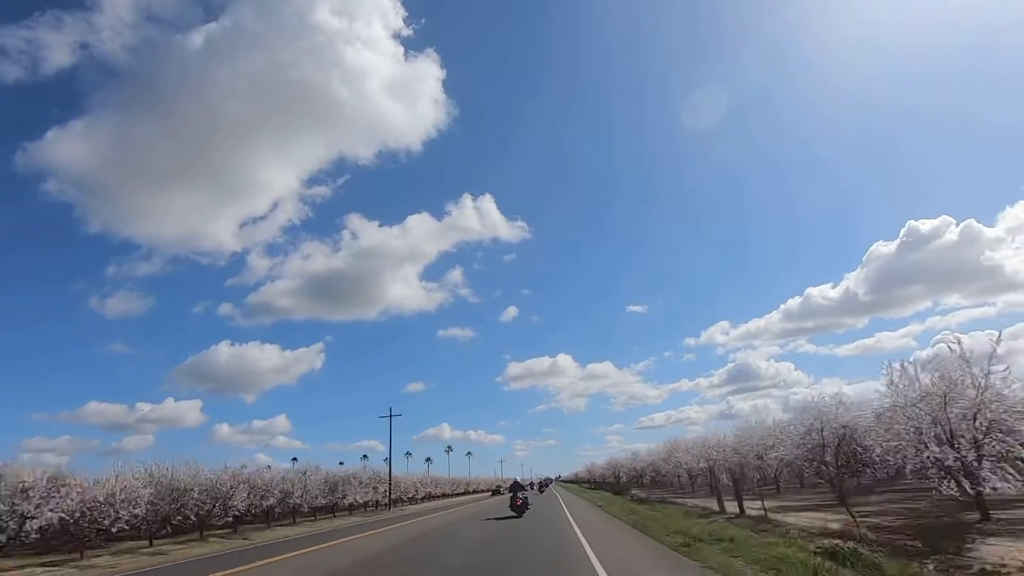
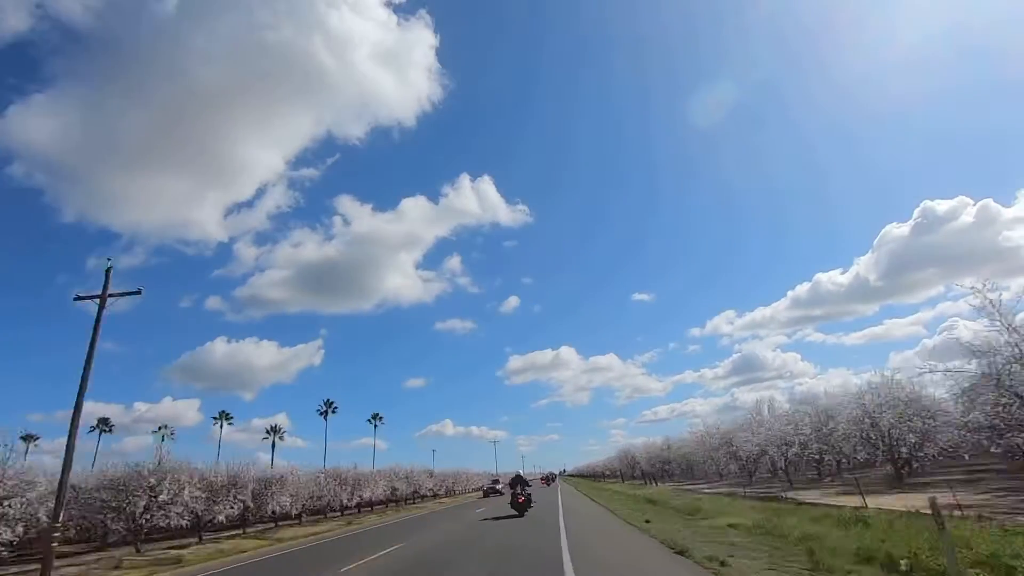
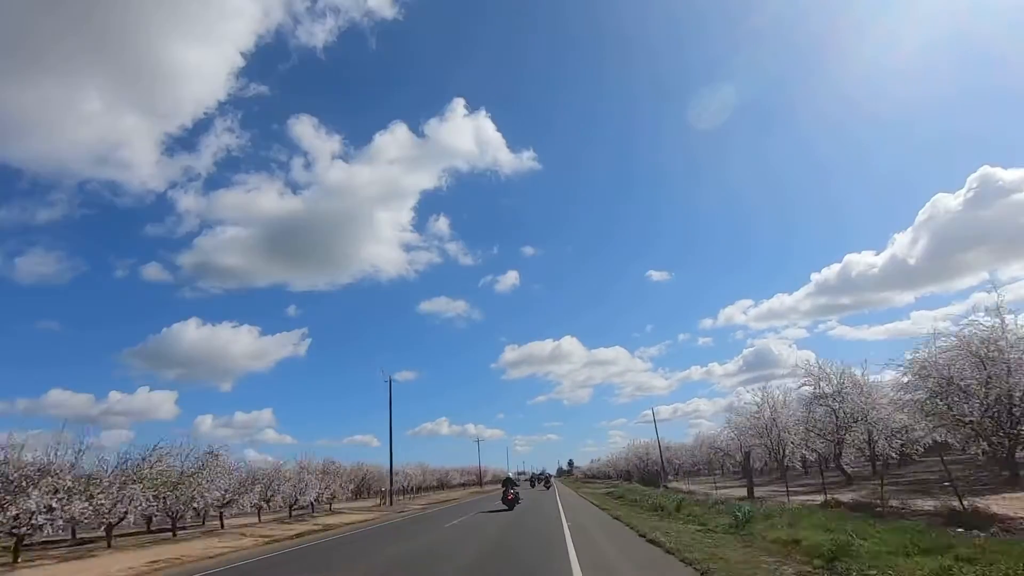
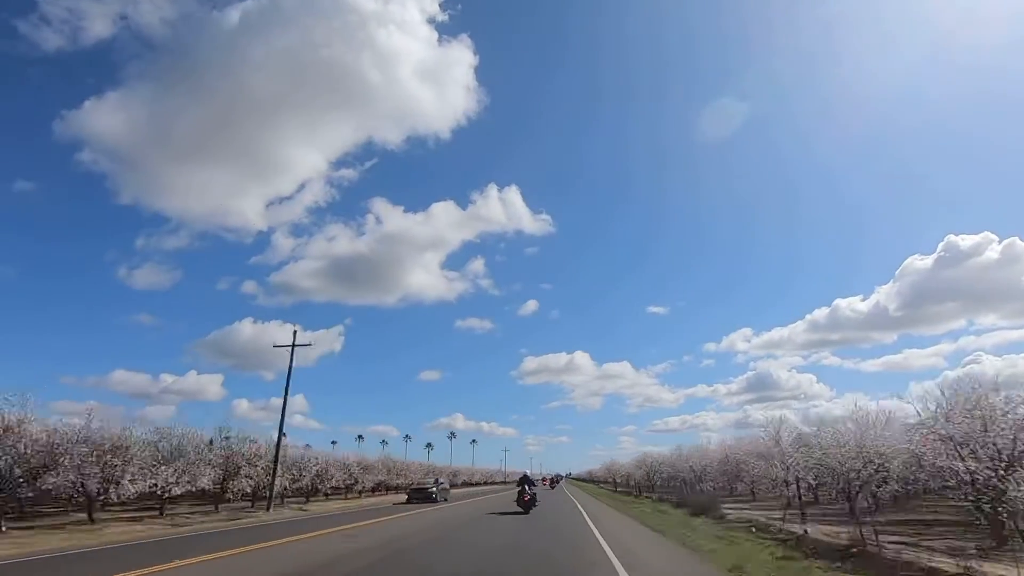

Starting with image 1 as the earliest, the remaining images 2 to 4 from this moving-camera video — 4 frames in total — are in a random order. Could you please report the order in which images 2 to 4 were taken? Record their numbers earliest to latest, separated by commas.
4, 2, 3
